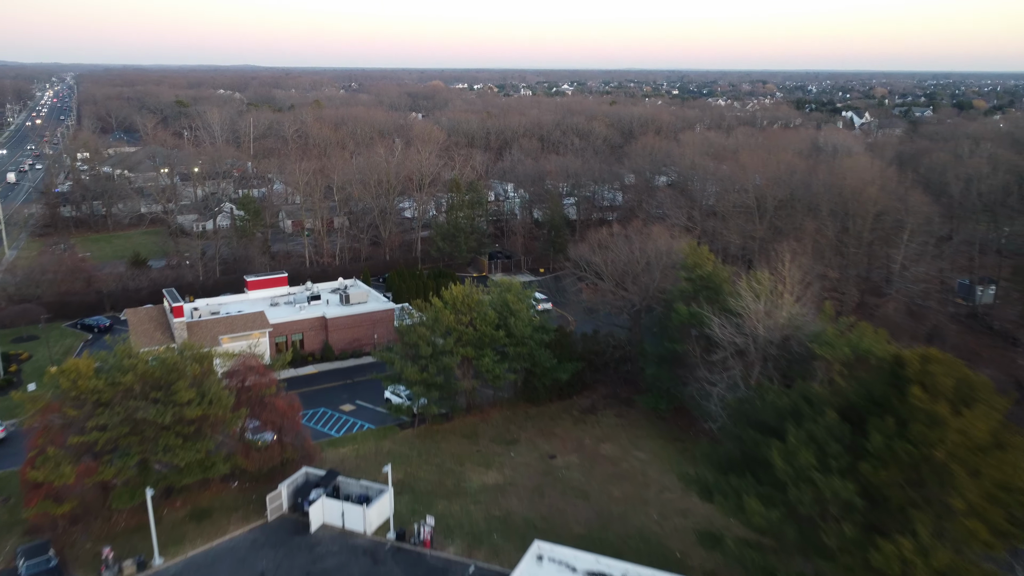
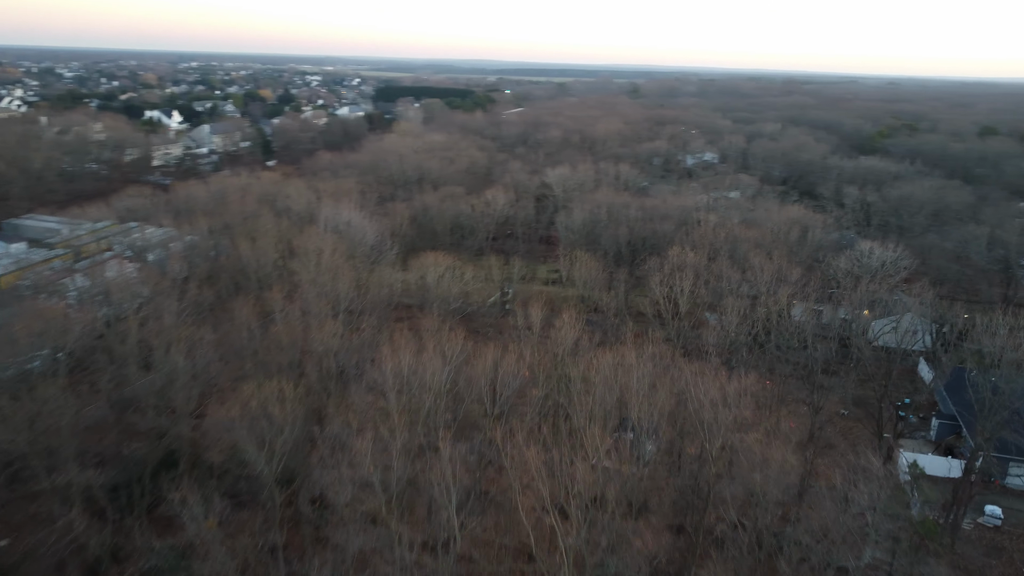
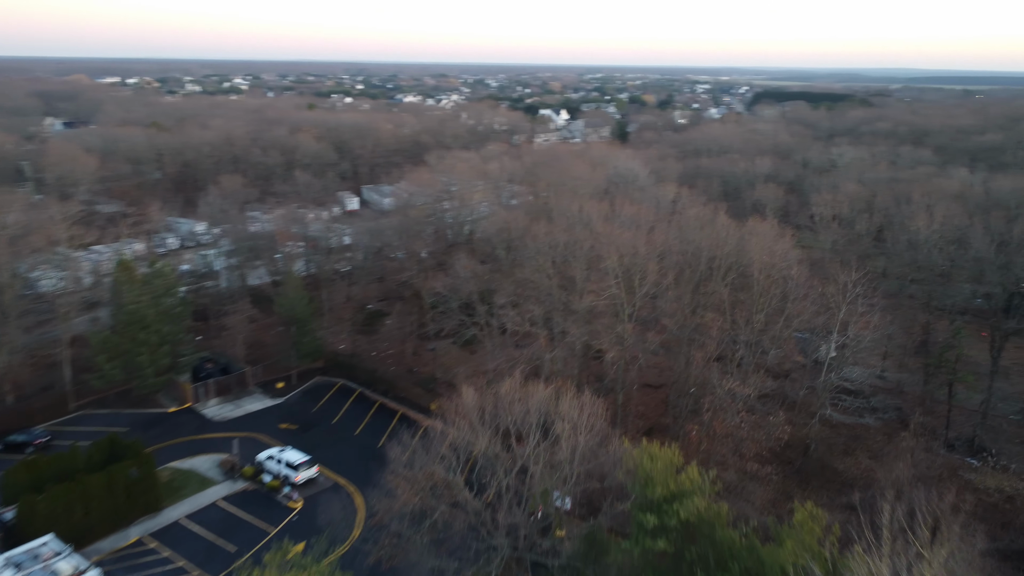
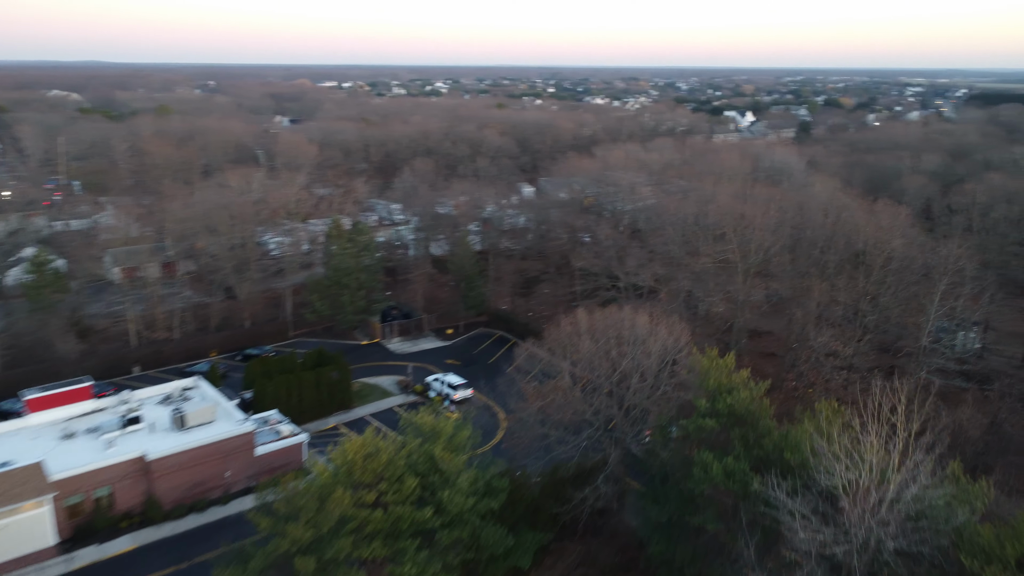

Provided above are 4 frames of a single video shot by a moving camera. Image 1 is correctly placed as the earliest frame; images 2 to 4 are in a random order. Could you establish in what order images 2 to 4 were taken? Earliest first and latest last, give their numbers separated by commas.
4, 3, 2
